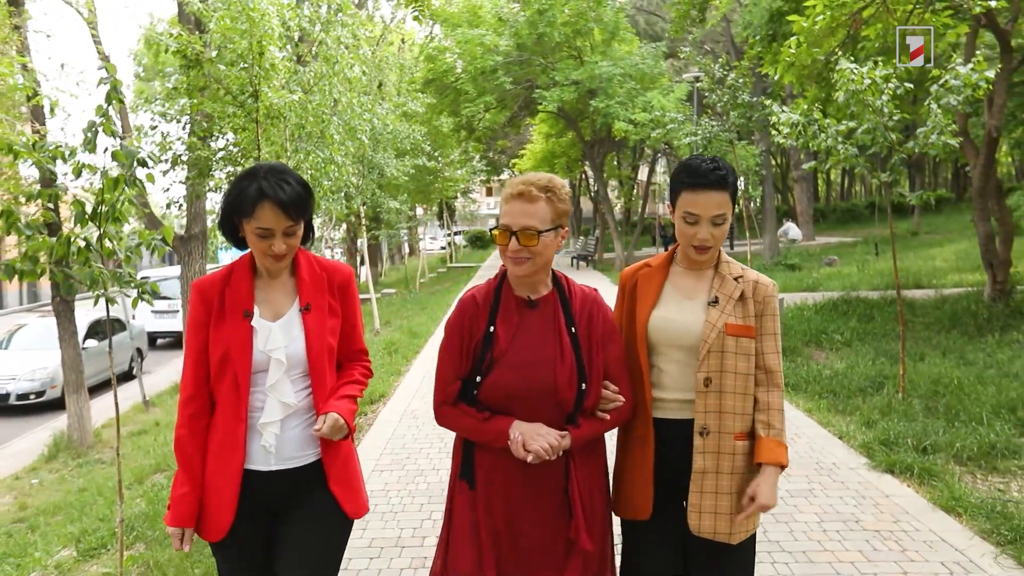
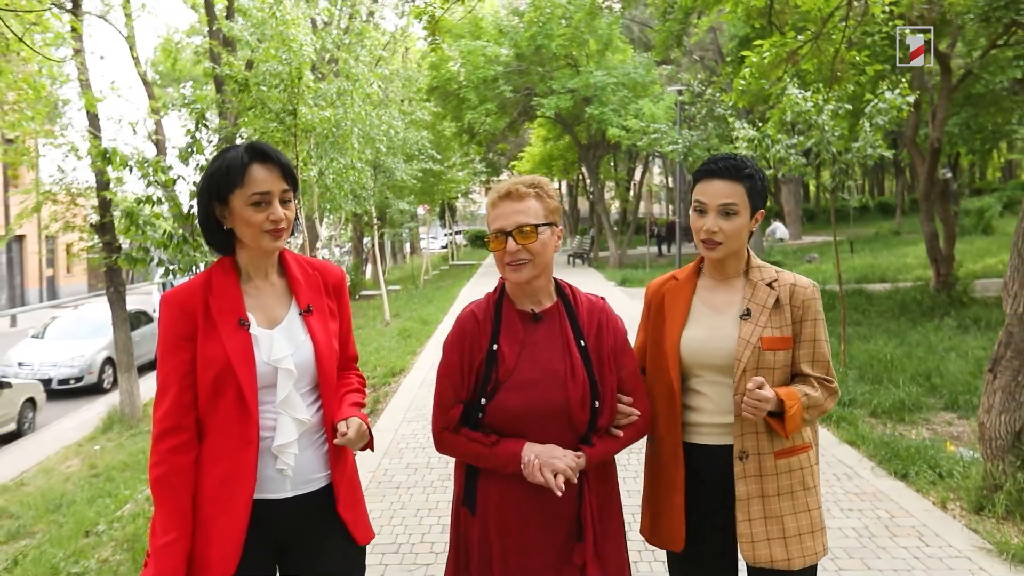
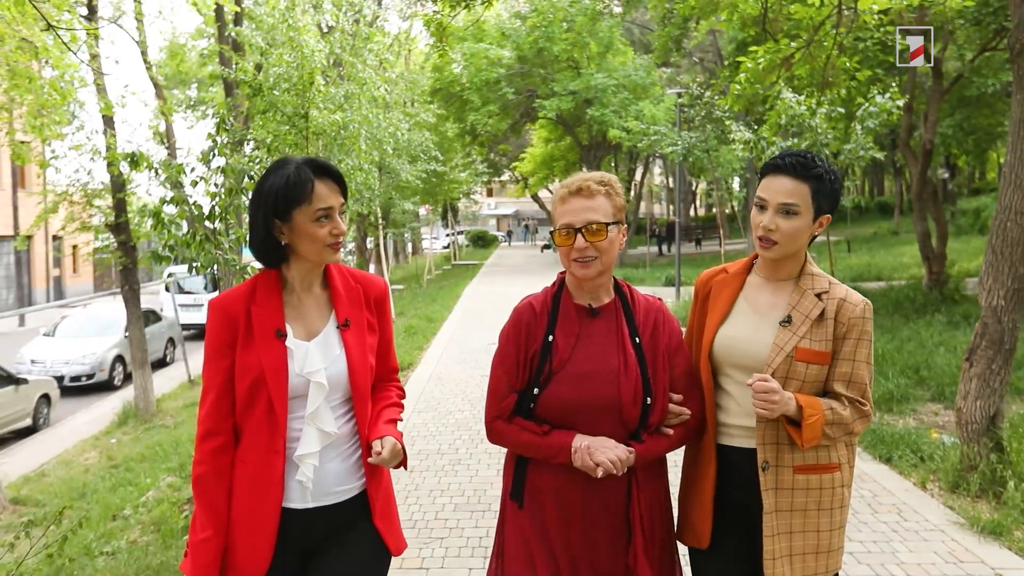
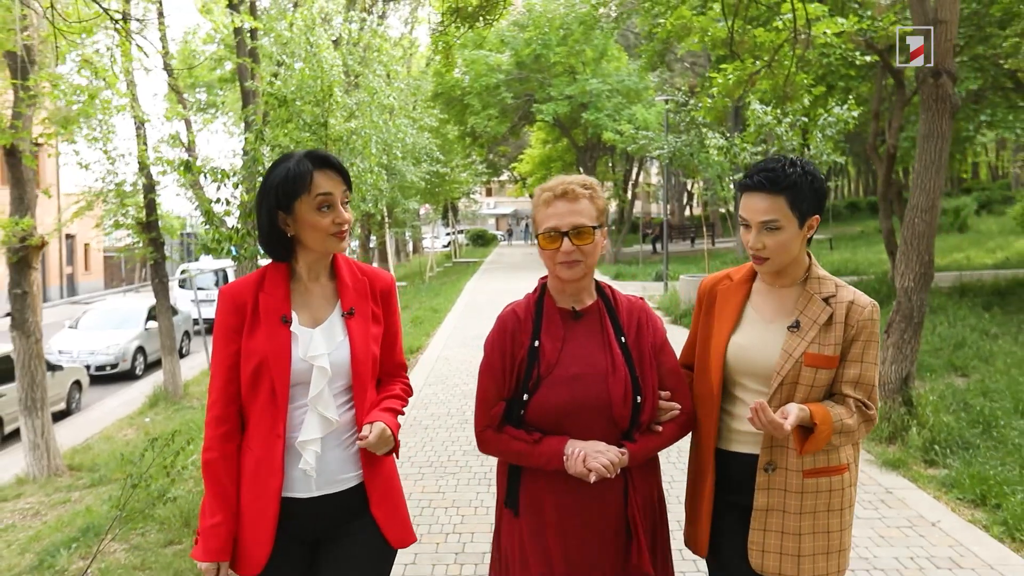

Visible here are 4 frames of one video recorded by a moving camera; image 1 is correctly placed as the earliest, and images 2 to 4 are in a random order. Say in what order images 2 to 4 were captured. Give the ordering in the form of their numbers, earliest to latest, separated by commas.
2, 3, 4
